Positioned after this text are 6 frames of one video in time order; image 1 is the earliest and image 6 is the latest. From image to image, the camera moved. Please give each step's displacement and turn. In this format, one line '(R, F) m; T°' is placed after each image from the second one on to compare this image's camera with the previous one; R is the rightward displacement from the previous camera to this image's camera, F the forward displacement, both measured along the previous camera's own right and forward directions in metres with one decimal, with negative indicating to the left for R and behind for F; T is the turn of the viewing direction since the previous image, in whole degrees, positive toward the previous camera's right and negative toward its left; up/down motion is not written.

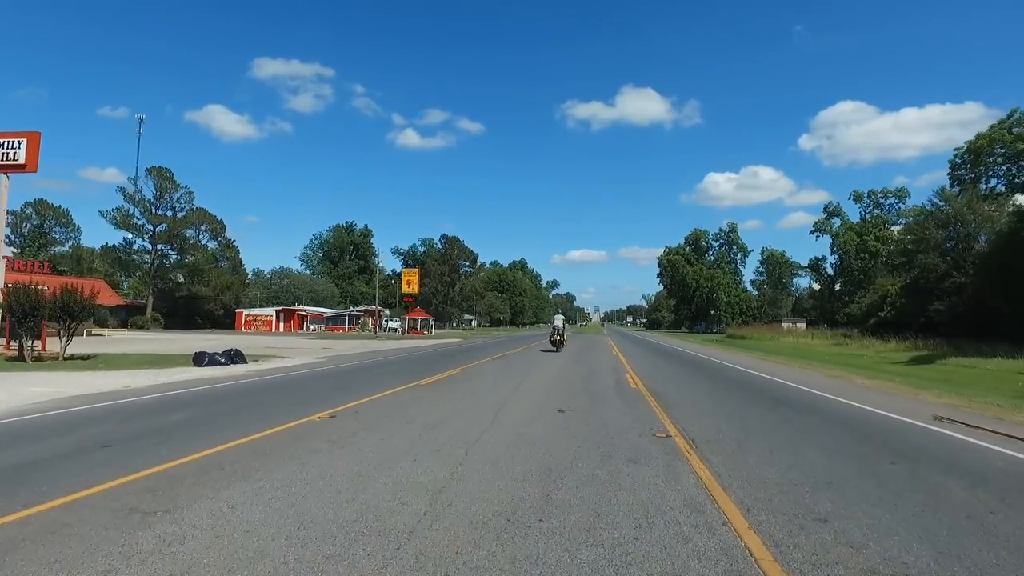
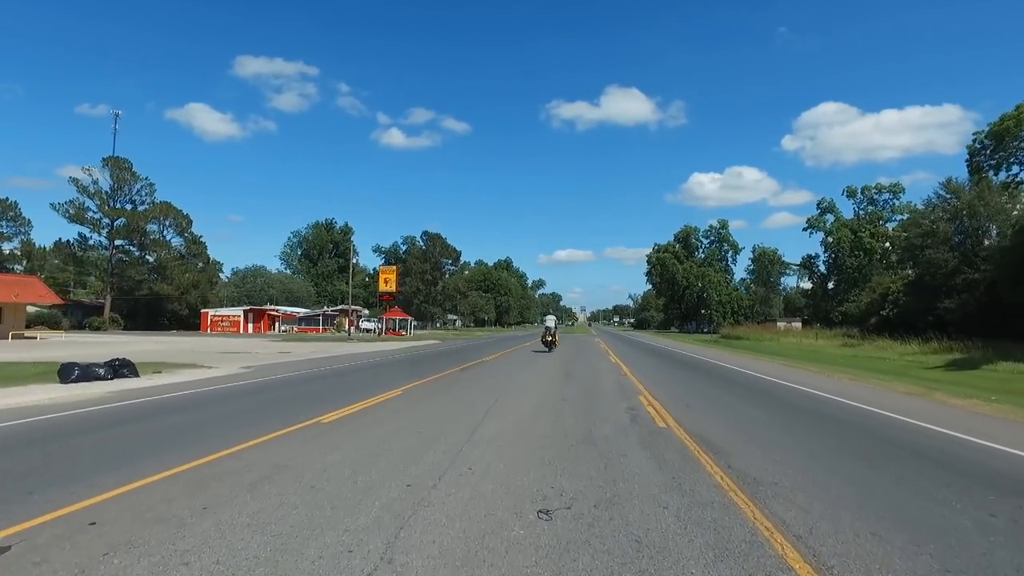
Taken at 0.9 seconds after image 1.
(+0.2, +3.4) m; +1°
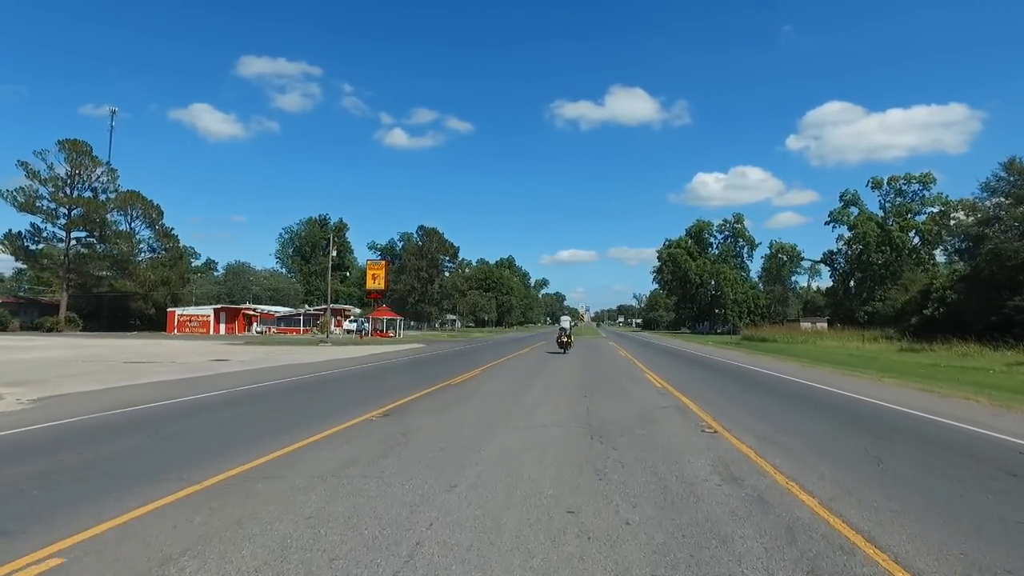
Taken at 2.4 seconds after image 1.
(+0.3, +5.9) m; 0°
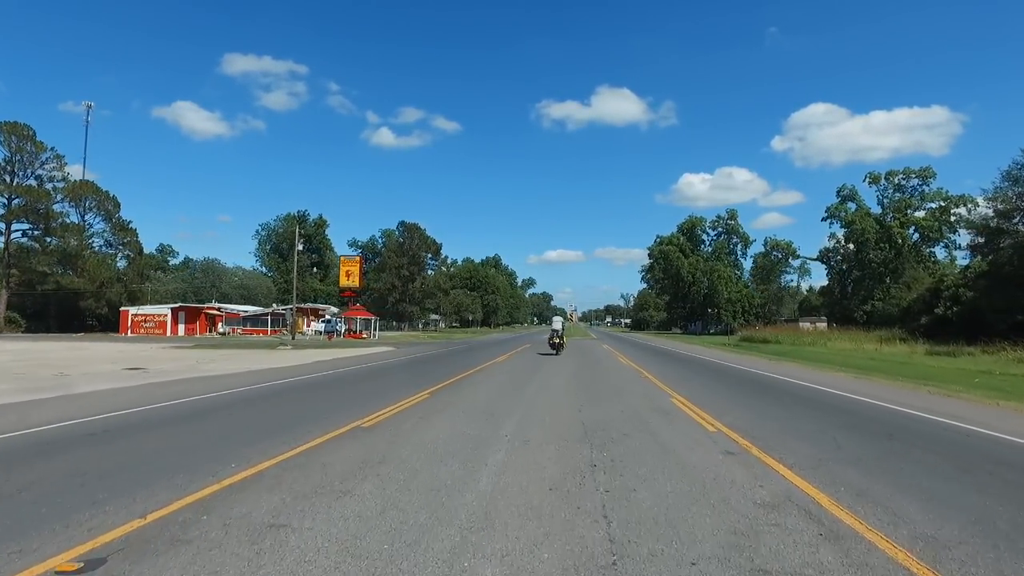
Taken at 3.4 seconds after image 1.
(+0.3, +3.9) m; +1°
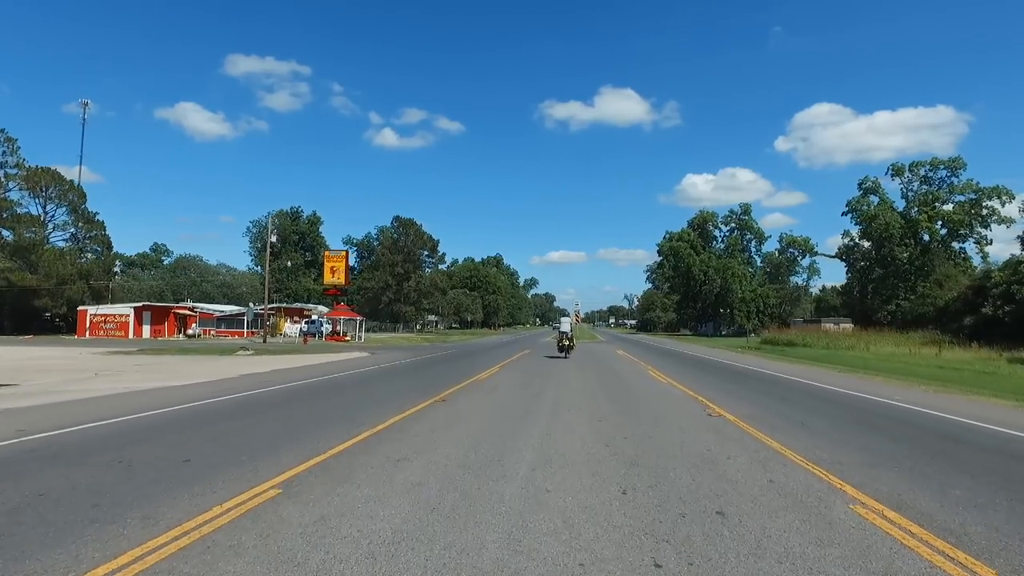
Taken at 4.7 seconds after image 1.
(+0.2, +4.9) m; 0°
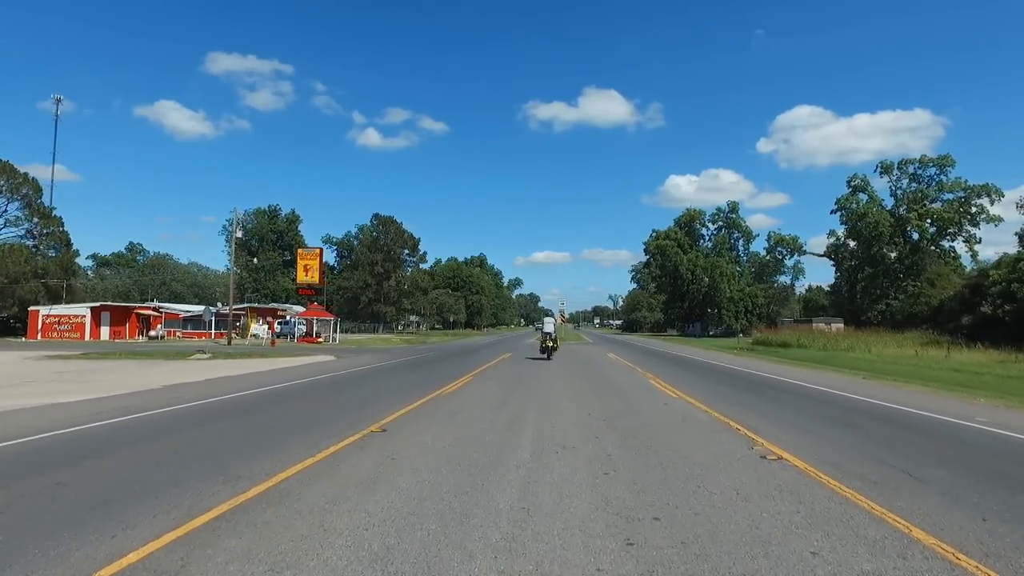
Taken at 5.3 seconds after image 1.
(+0.2, +2.3) m; +1°
